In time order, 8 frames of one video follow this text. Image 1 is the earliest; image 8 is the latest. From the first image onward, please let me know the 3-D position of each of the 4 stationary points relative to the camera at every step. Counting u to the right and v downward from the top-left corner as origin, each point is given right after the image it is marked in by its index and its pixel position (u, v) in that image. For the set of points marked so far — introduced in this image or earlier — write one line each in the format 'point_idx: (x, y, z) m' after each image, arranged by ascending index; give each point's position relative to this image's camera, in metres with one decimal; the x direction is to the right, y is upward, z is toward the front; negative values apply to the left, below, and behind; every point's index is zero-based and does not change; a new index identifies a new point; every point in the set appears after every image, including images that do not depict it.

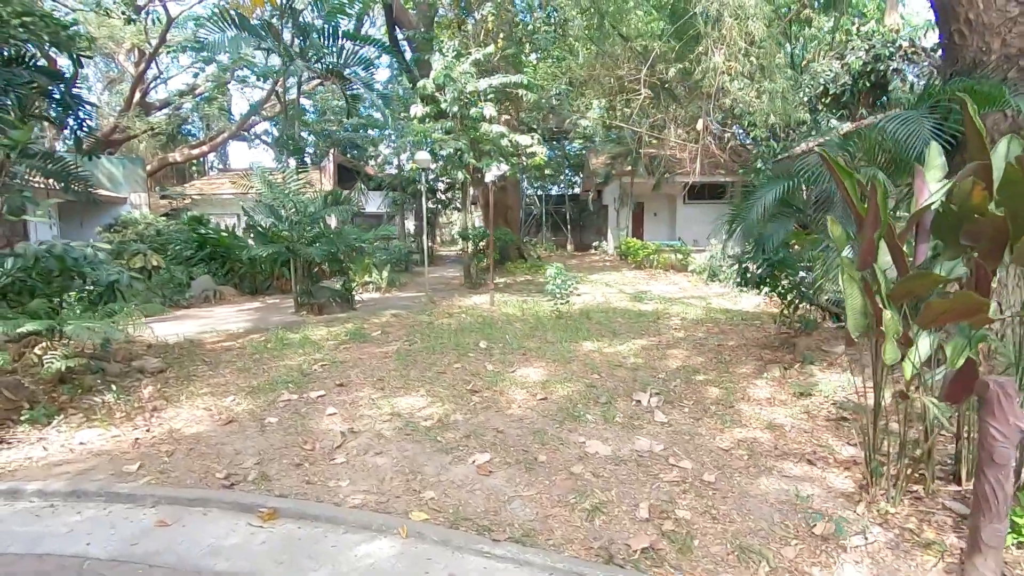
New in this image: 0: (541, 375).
0: (+0.3, -0.8, +4.7) m
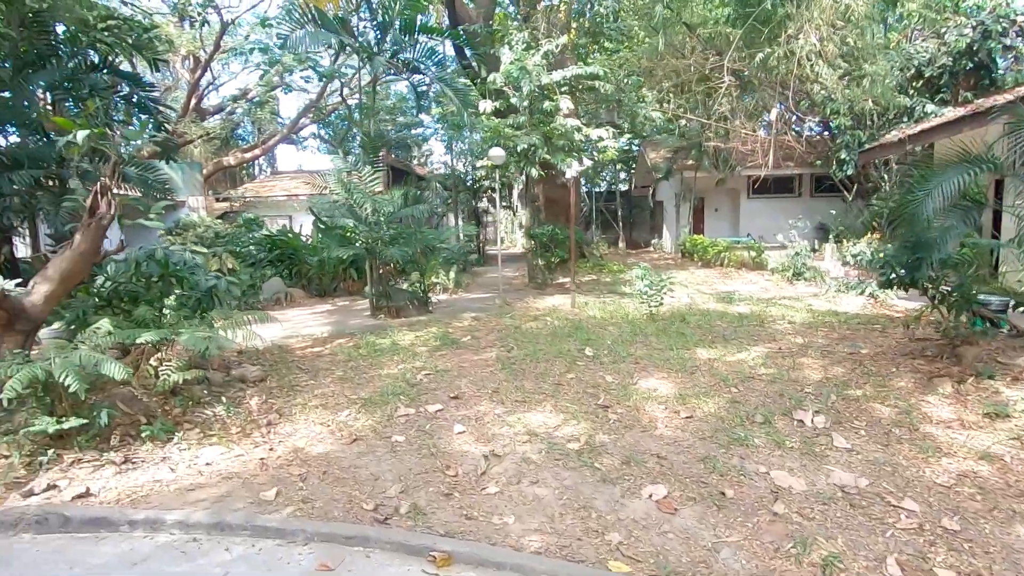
0: (+1.3, -0.8, +4.2) m
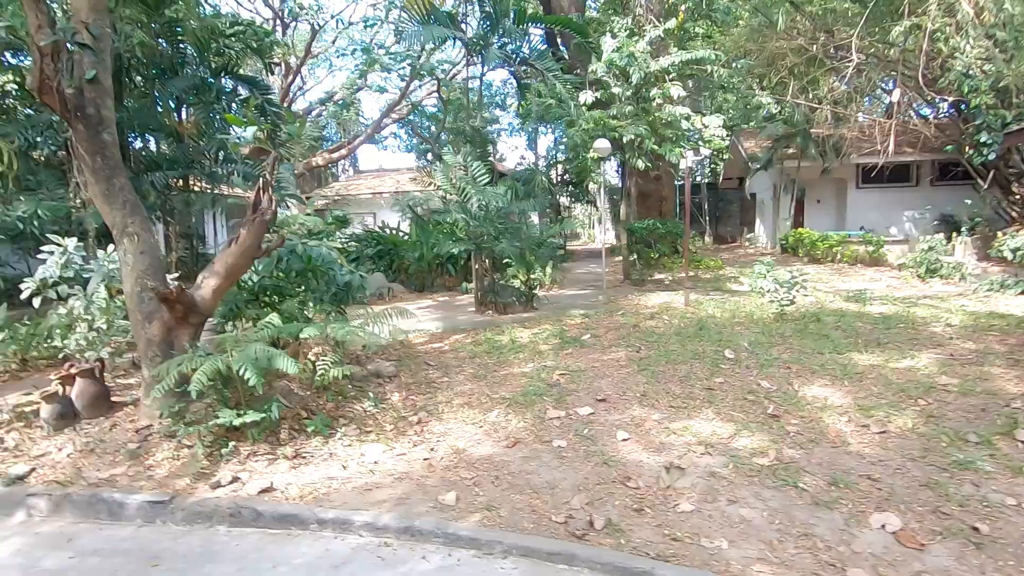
0: (+2.4, -0.8, +3.8) m
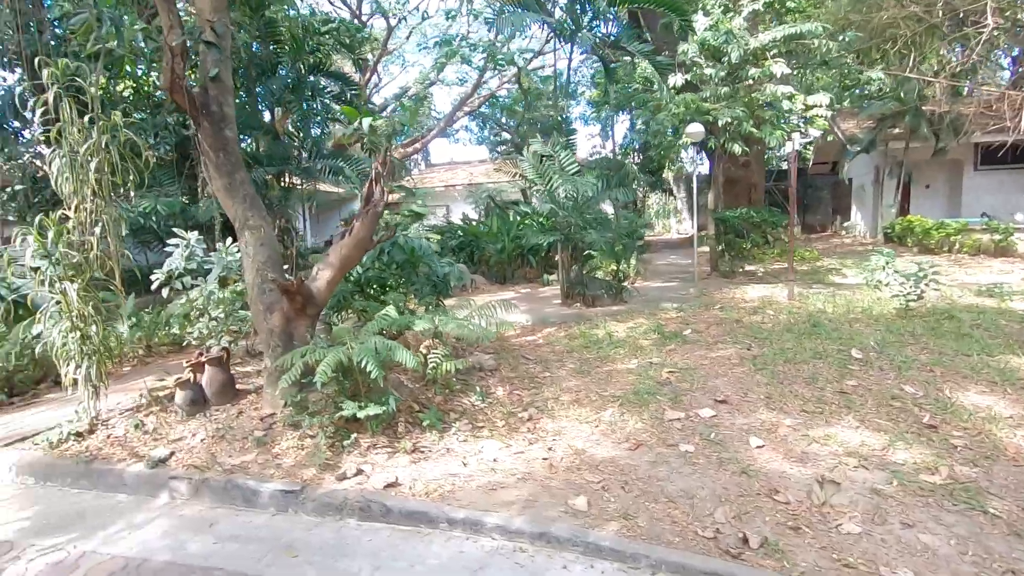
0: (+3.1, -0.7, +3.3) m
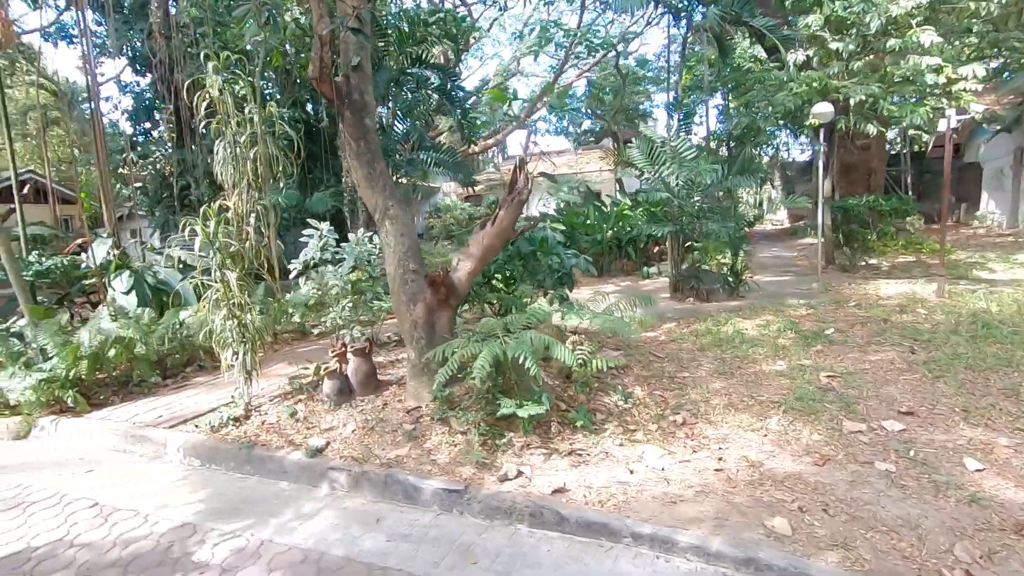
0: (+4.0, -0.7, +2.7) m
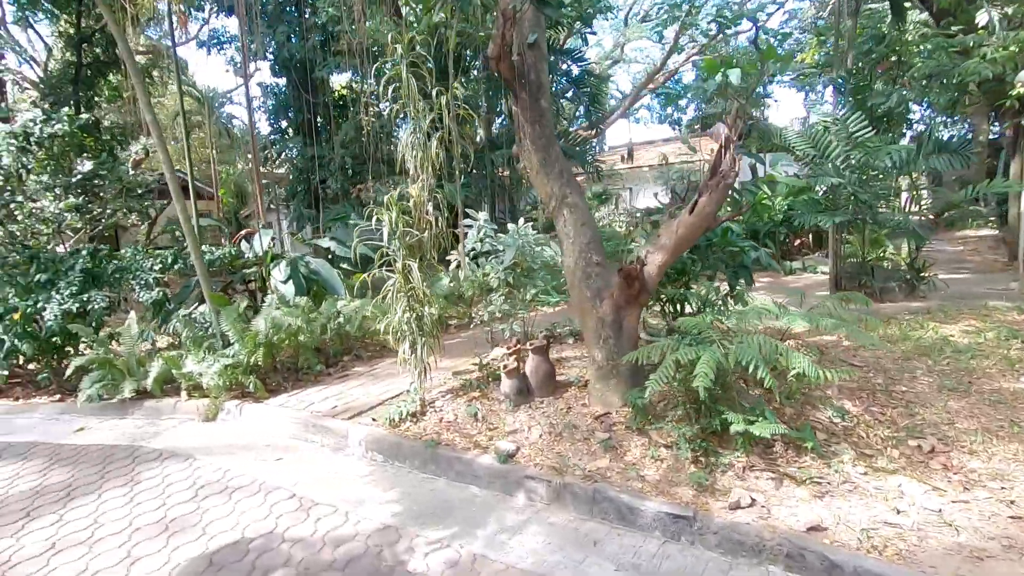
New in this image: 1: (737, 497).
0: (+4.9, -0.8, +1.6) m
1: (+1.0, -0.9, +2.4) m
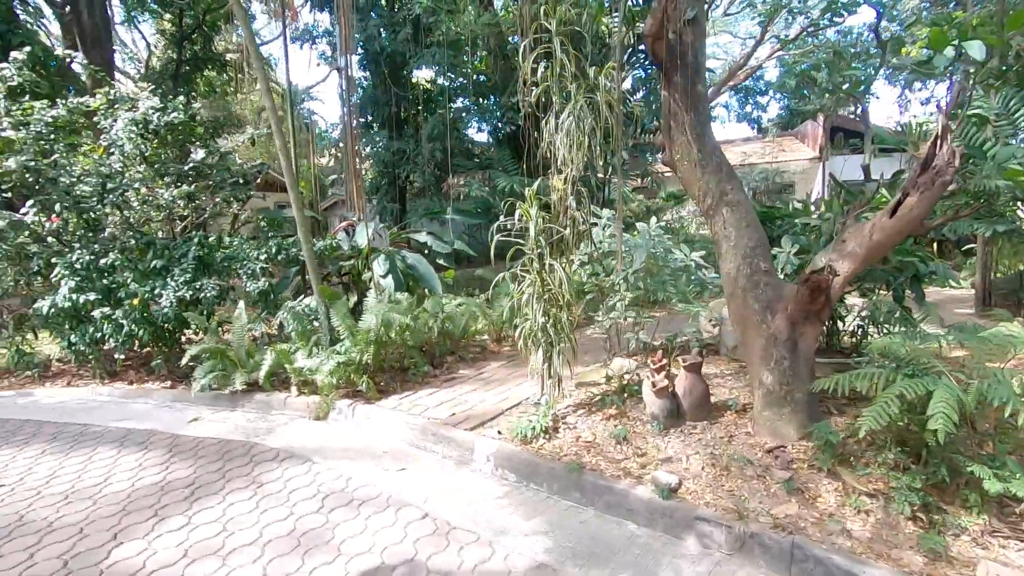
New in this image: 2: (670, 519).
0: (+5.5, -1.0, +0.7) m
1: (+1.7, -1.0, +1.9) m
2: (+0.7, -1.0, +2.4) m
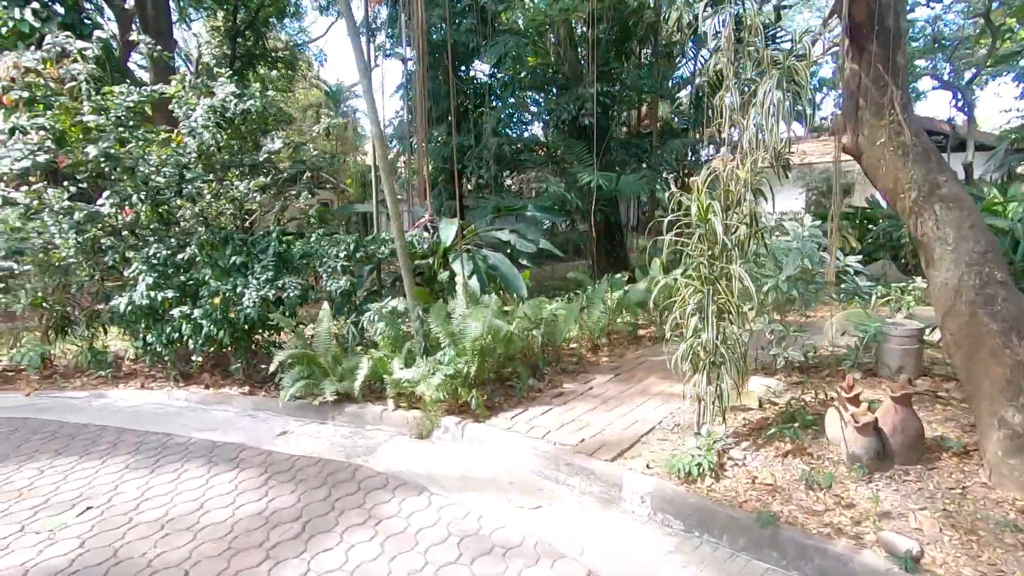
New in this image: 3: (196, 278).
0: (+6.1, -1.2, 0.0) m
1: (+2.3, -1.1, +1.3) m
2: (+1.4, -1.1, +1.8) m
3: (-2.7, +0.1, +4.5) m
